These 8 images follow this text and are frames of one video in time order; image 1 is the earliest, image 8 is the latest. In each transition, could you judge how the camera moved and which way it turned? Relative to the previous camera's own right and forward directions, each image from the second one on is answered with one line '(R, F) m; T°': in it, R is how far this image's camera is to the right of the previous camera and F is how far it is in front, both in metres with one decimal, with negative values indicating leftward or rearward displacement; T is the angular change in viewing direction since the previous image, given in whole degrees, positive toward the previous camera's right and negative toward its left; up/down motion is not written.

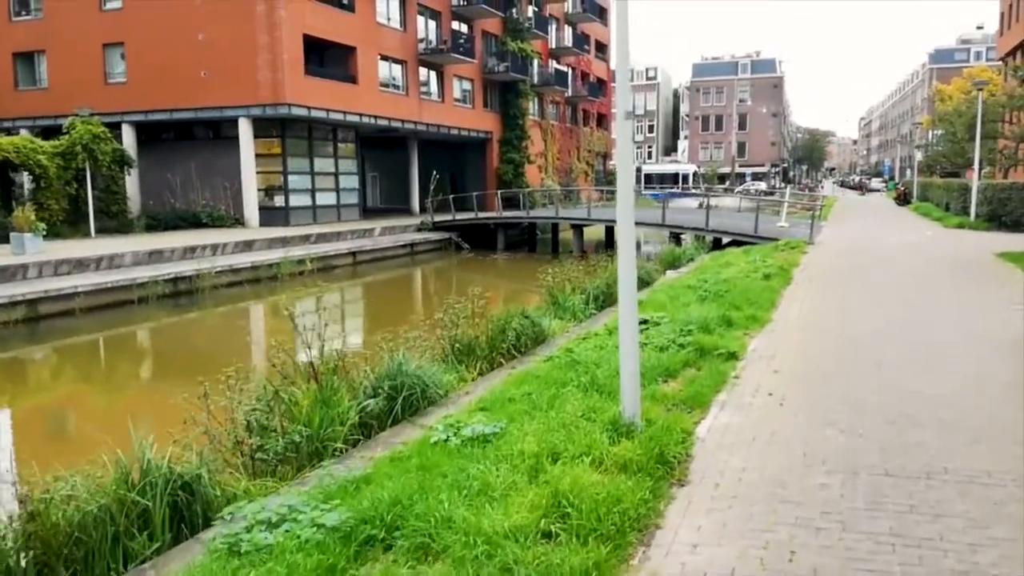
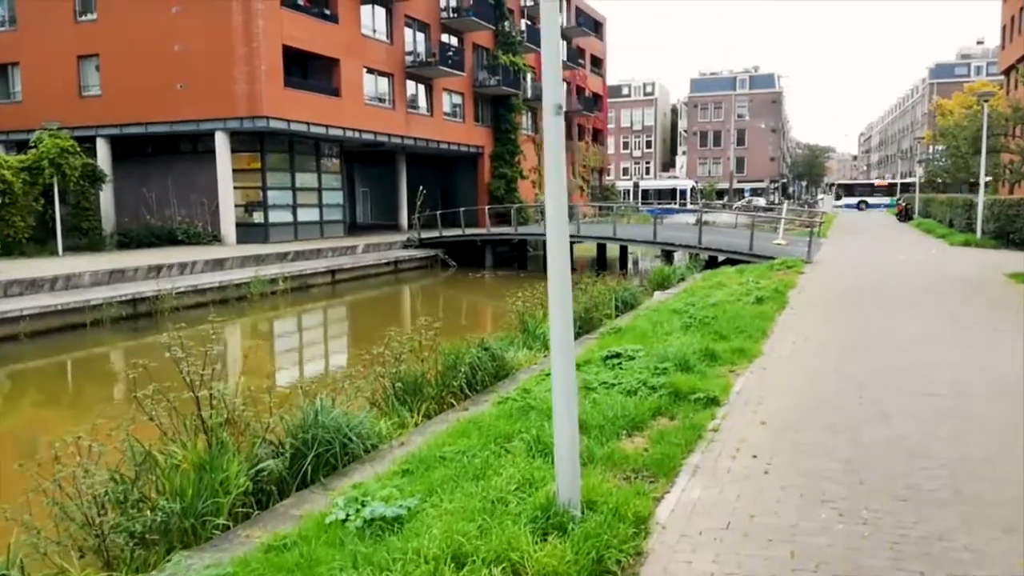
(+0.4, +1.0) m; 0°
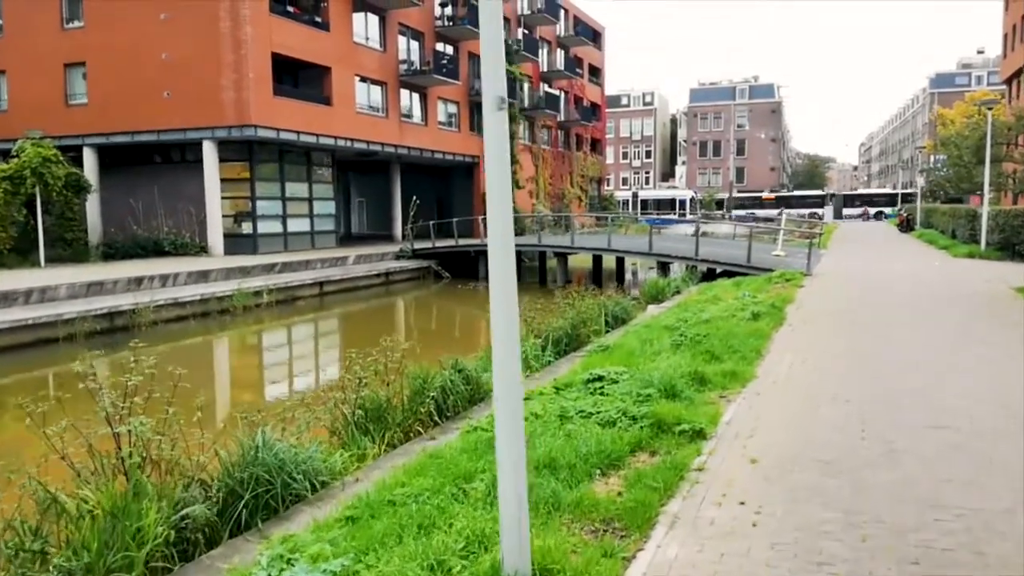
(+0.2, +0.5) m; 0°
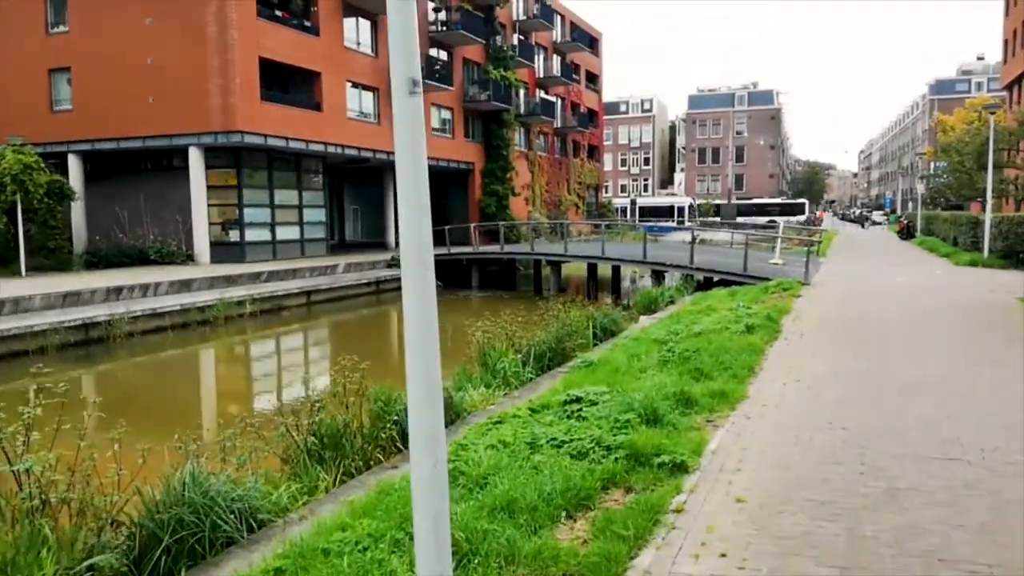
(+0.2, +0.5) m; 0°
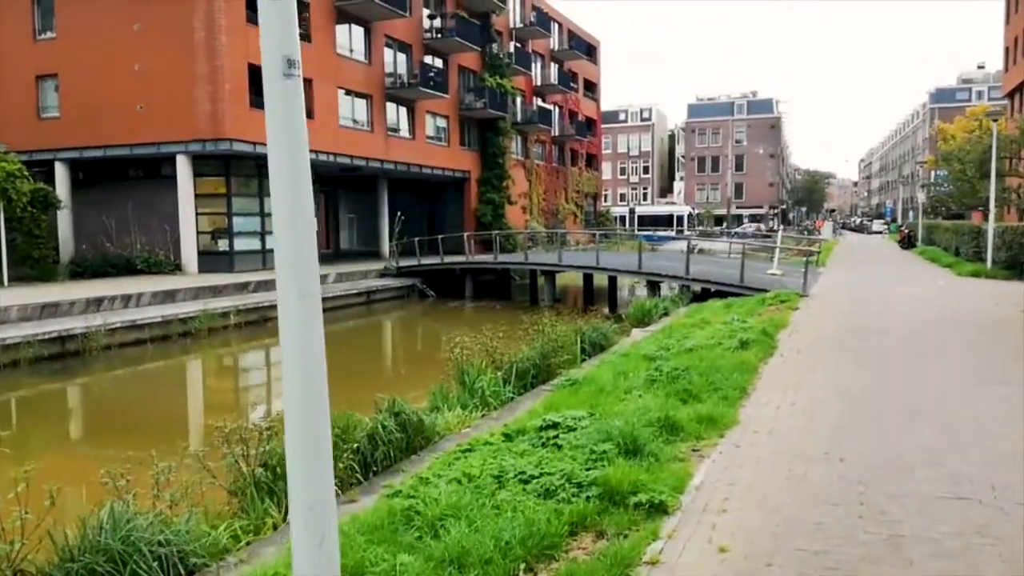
(+0.2, +0.5) m; 0°
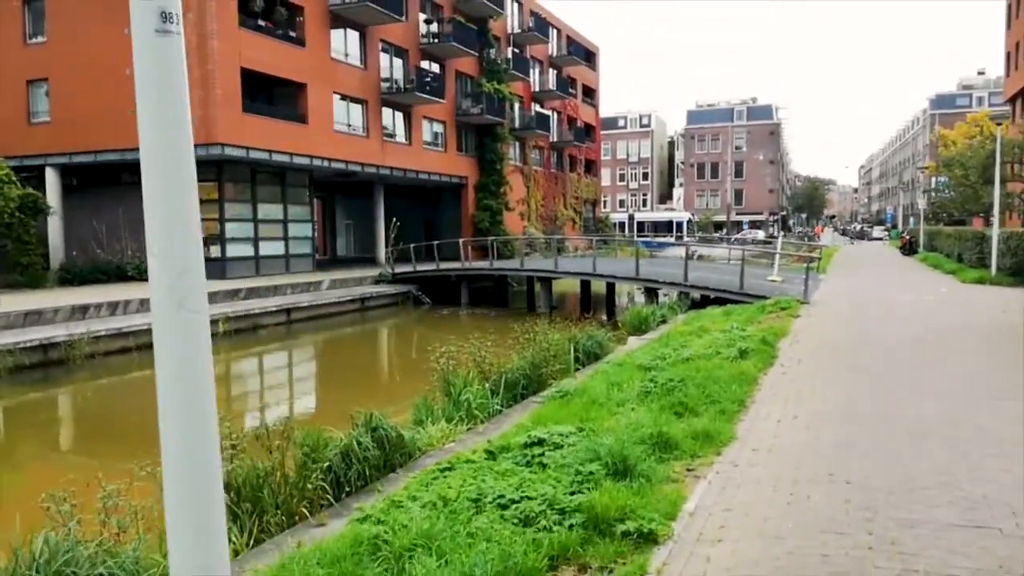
(+0.1, +0.3) m; 0°
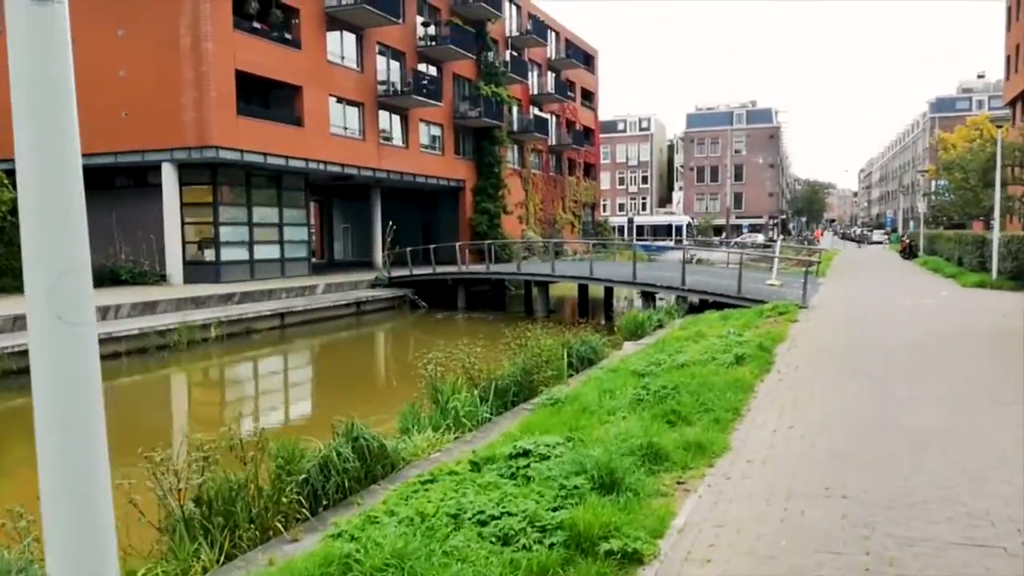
(+0.1, +0.2) m; 0°
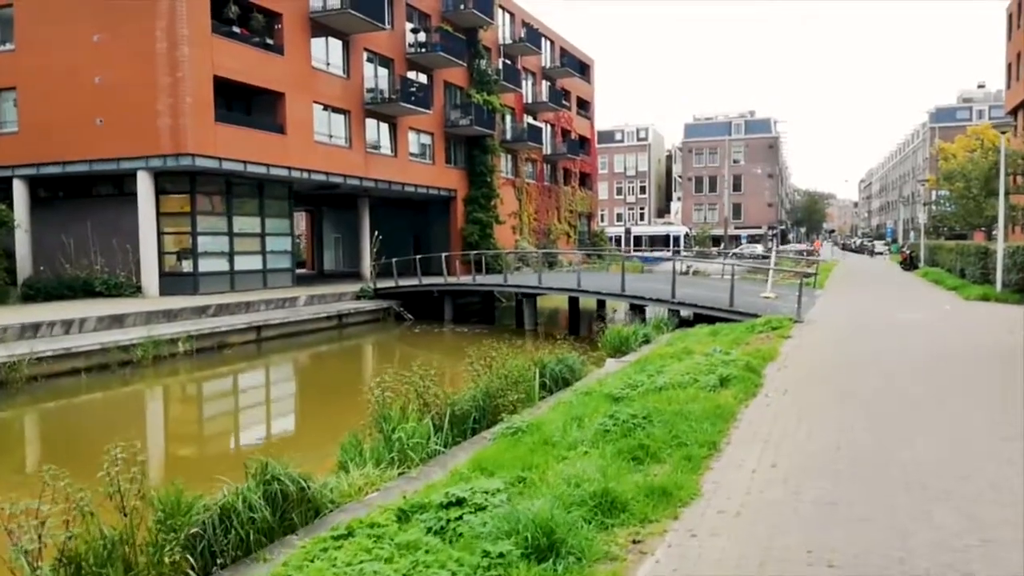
(+0.4, +0.7) m; 0°
